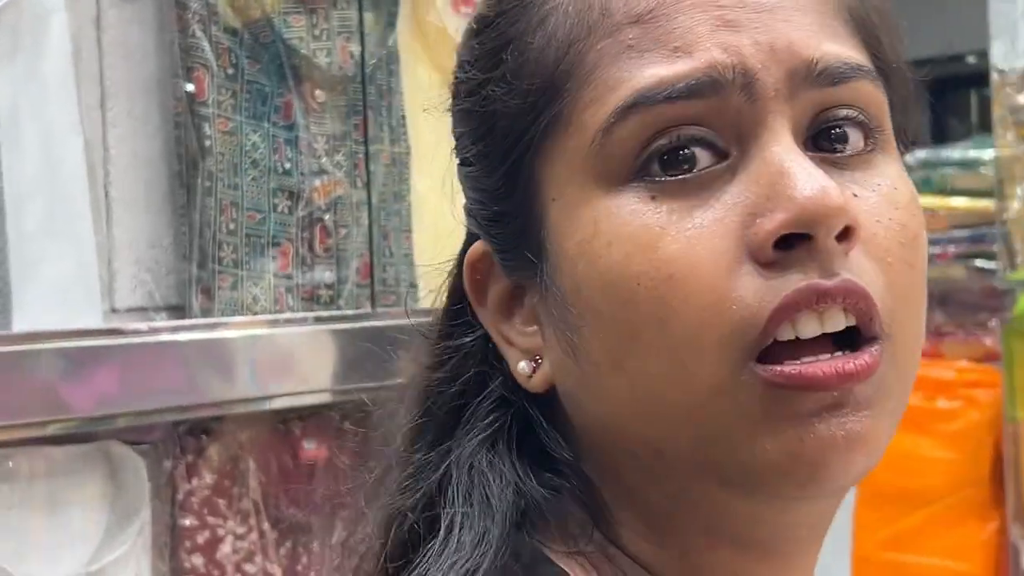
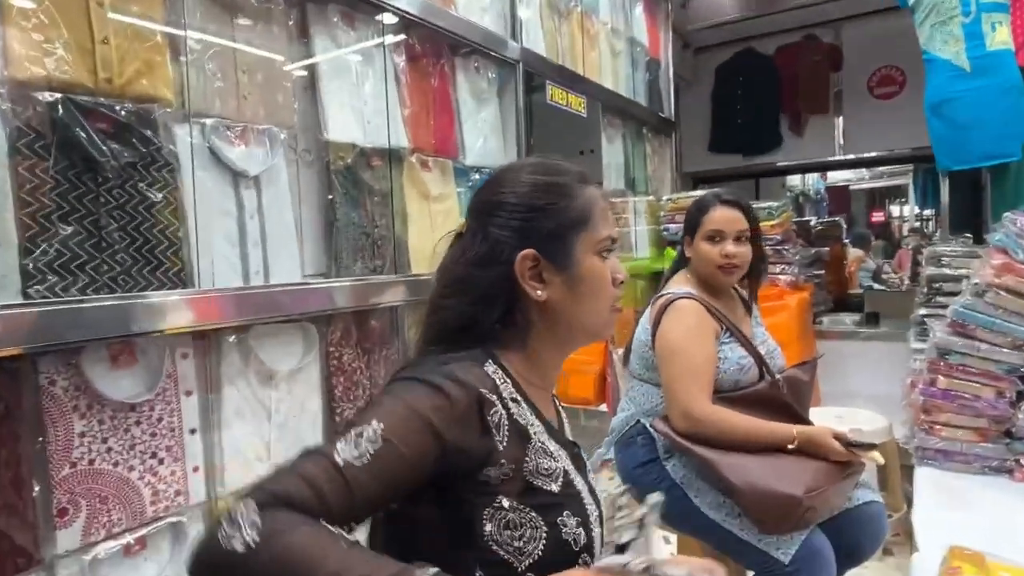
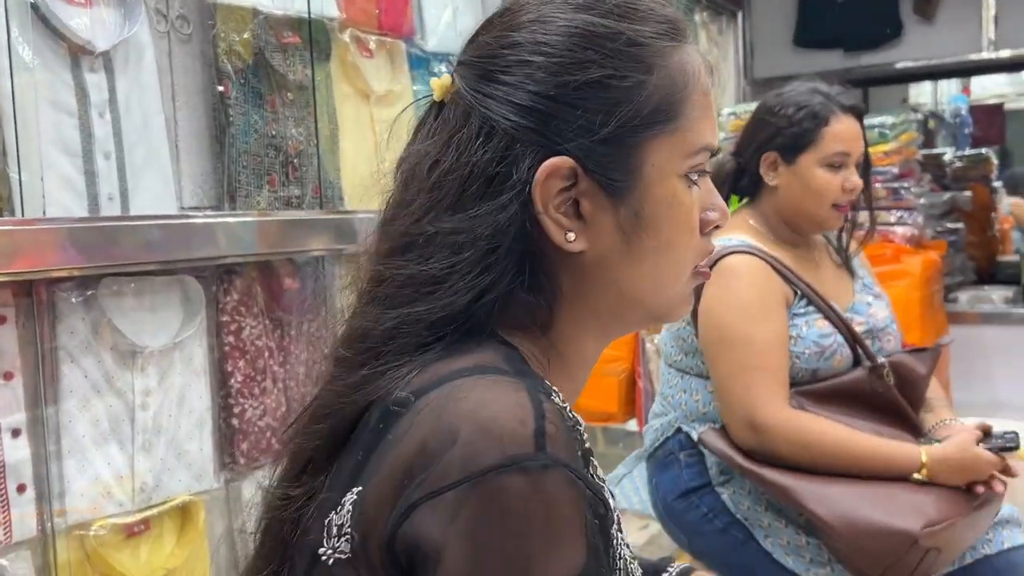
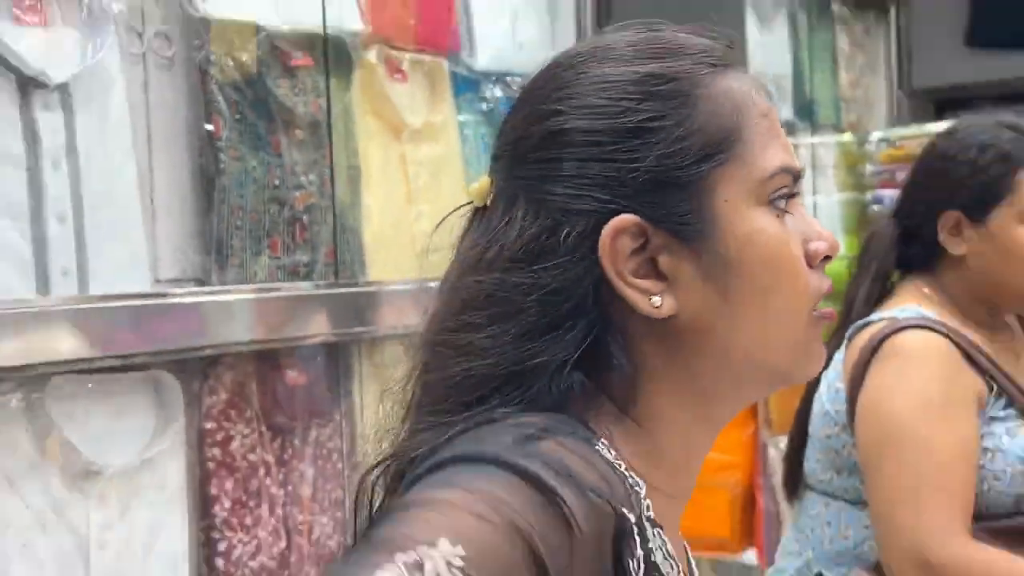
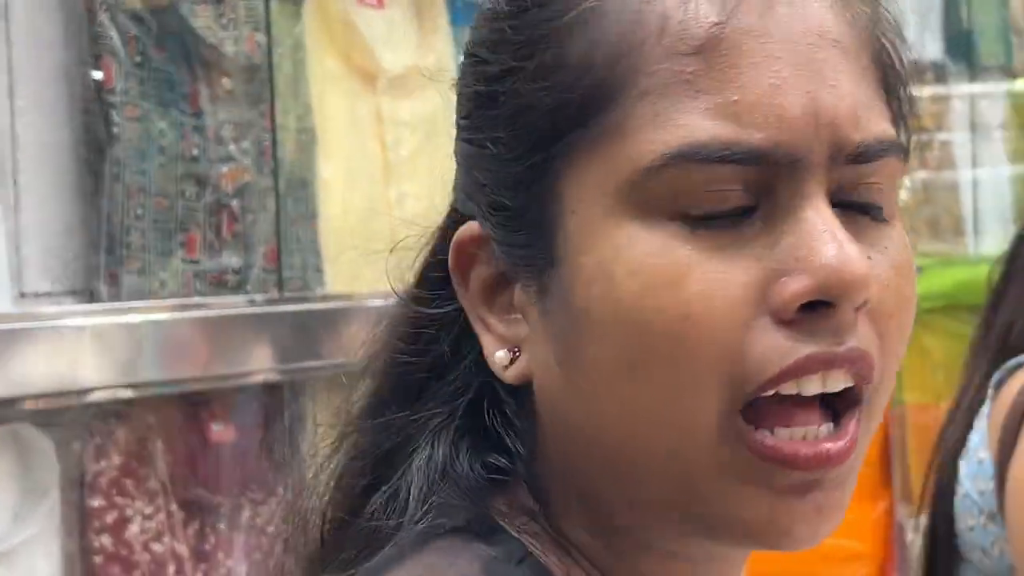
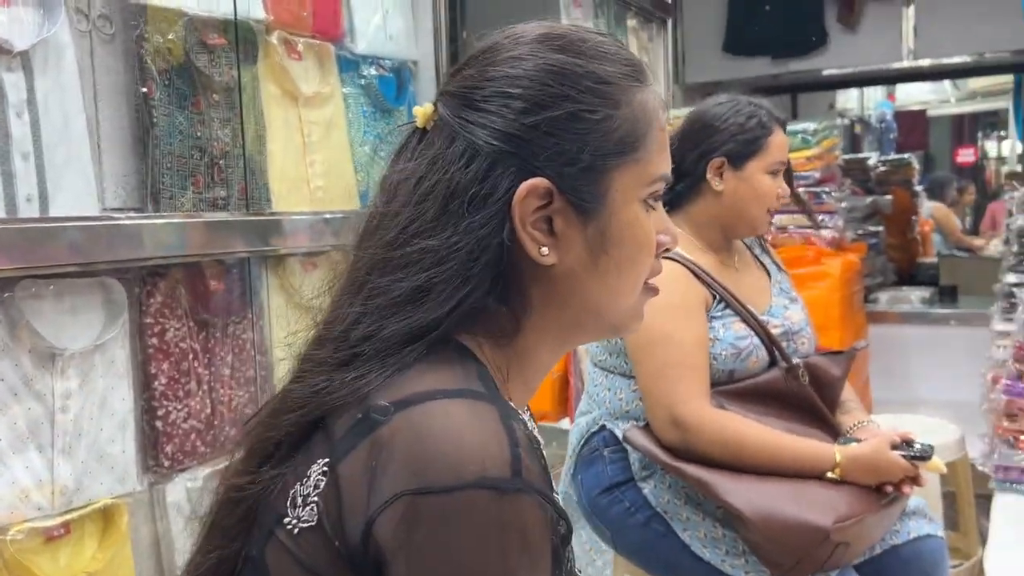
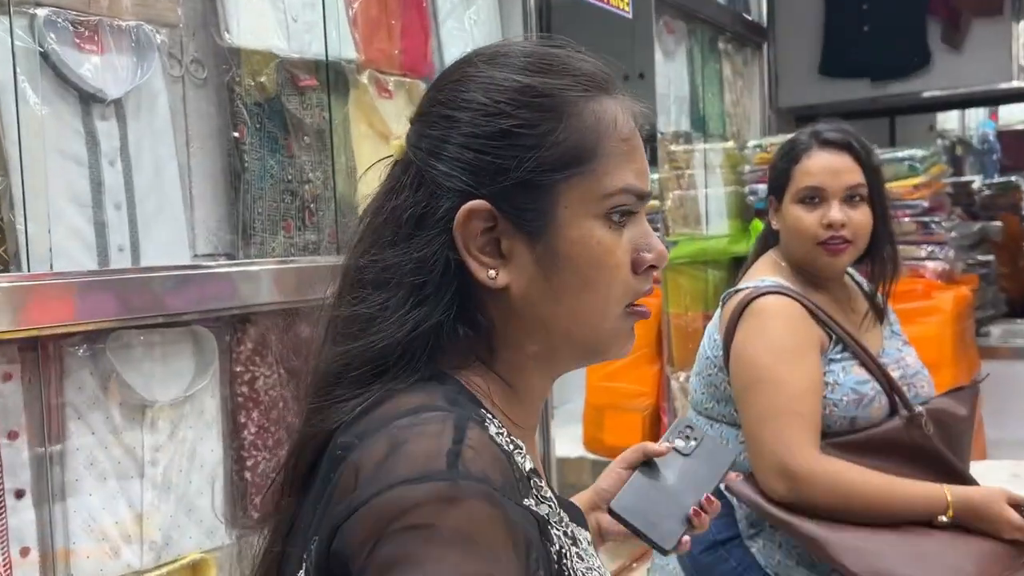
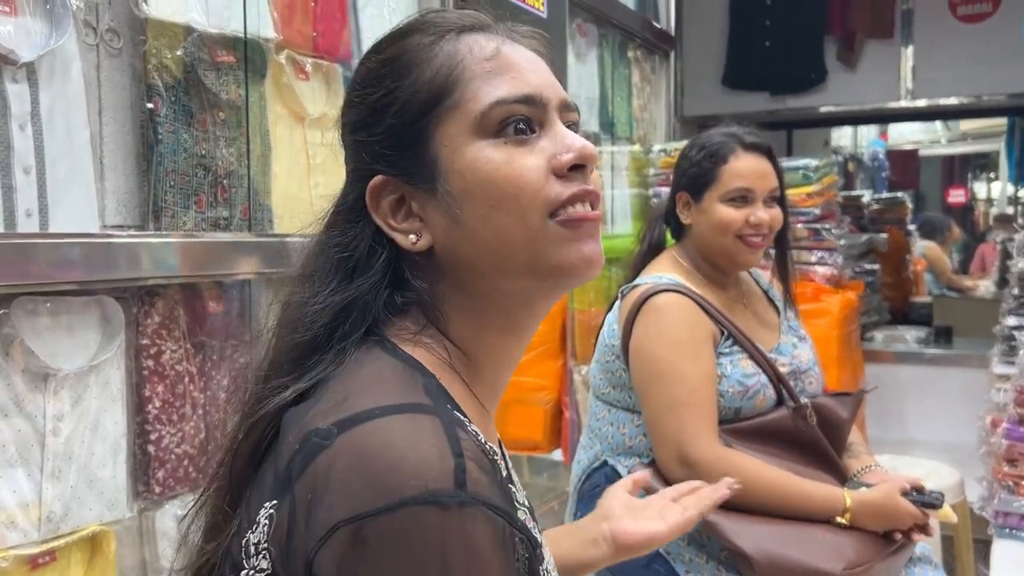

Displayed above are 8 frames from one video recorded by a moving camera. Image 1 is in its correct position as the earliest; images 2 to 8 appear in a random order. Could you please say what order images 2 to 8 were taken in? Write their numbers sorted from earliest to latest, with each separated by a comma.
5, 4, 2, 7, 3, 6, 8
